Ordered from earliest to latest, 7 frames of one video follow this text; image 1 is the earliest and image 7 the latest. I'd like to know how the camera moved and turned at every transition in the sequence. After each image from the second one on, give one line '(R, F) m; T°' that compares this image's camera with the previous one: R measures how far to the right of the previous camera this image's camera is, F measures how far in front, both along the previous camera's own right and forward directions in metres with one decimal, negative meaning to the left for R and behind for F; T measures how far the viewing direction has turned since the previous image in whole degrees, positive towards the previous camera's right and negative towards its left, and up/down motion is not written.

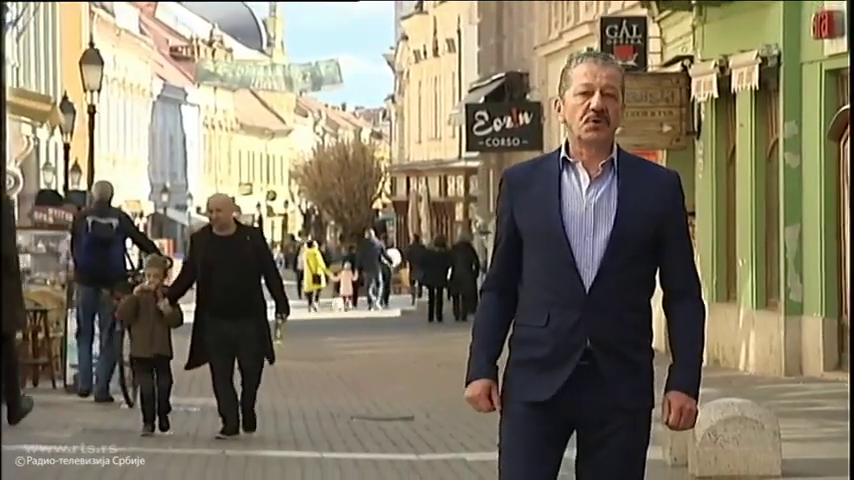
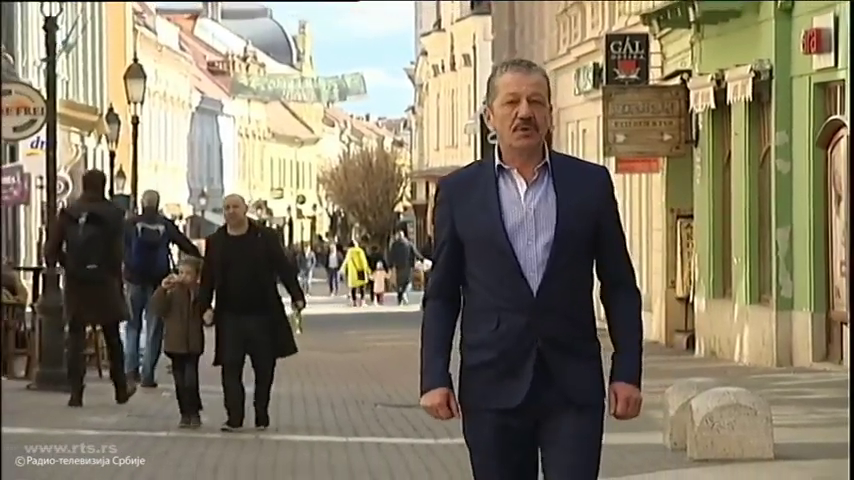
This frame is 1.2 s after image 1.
(+0.2, -1.4) m; -1°
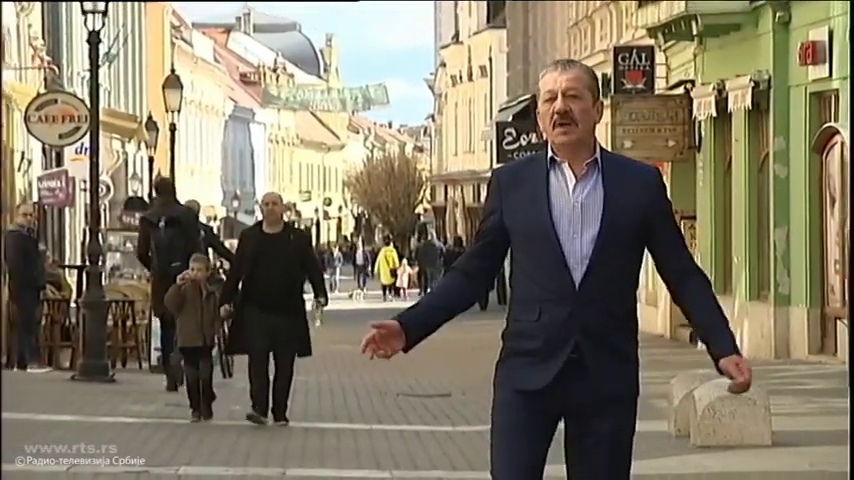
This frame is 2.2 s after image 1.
(+0.1, -1.2) m; -1°
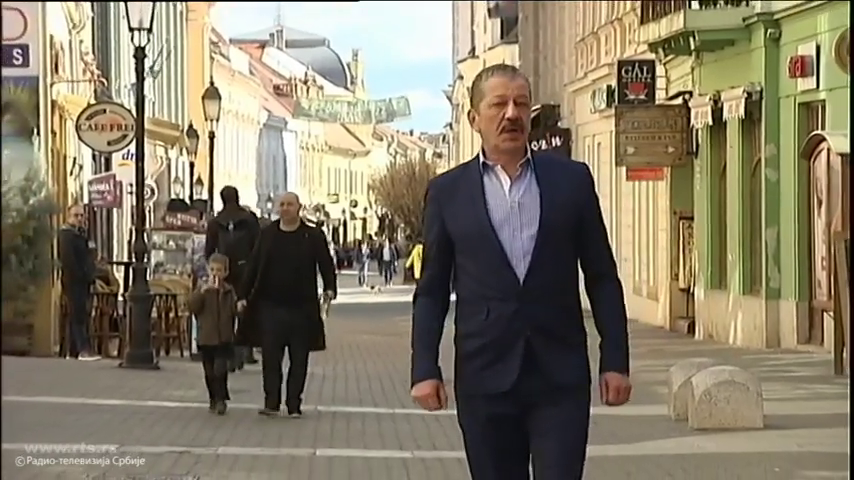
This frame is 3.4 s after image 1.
(+0.1, -1.7) m; -1°
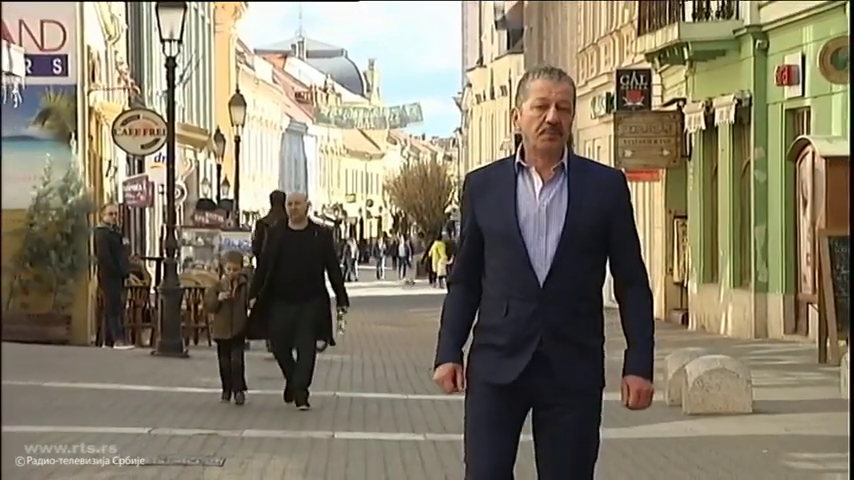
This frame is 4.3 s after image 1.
(+0.1, -1.5) m; -1°
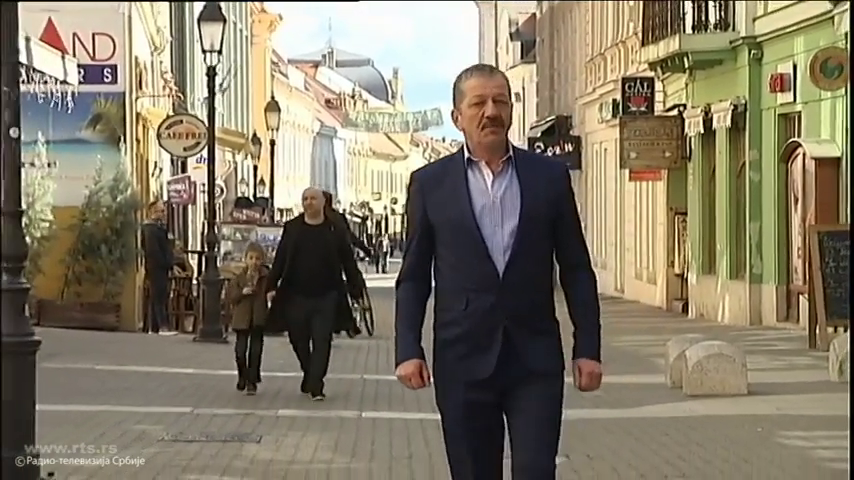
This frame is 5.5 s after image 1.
(+0.2, -1.9) m; -1°
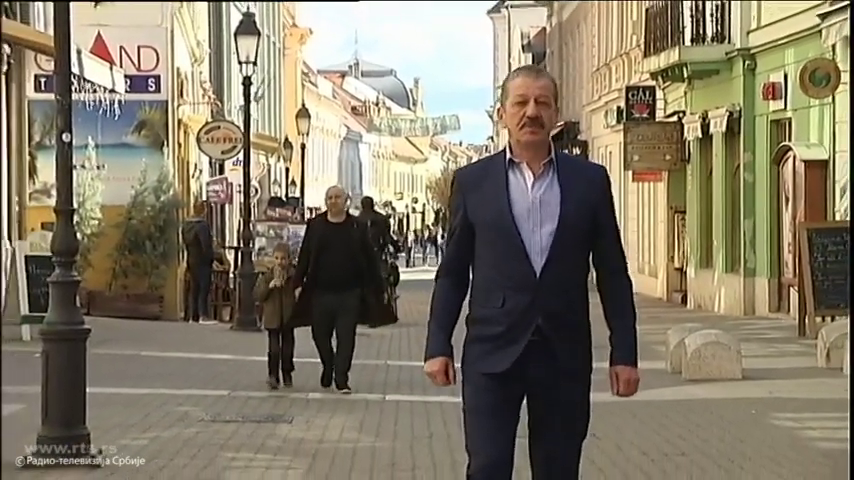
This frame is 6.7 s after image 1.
(+0.1, -2.0) m; -1°
